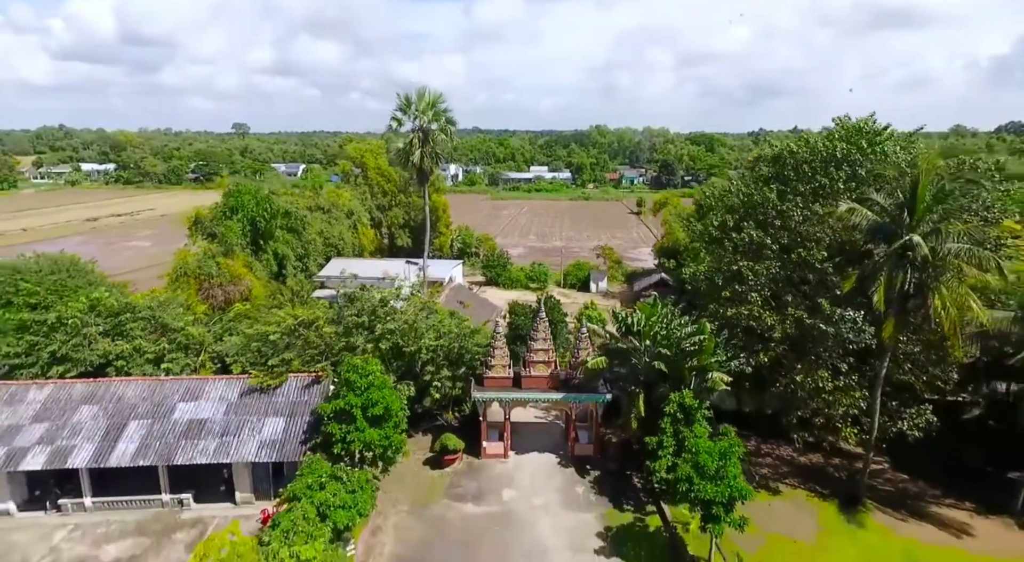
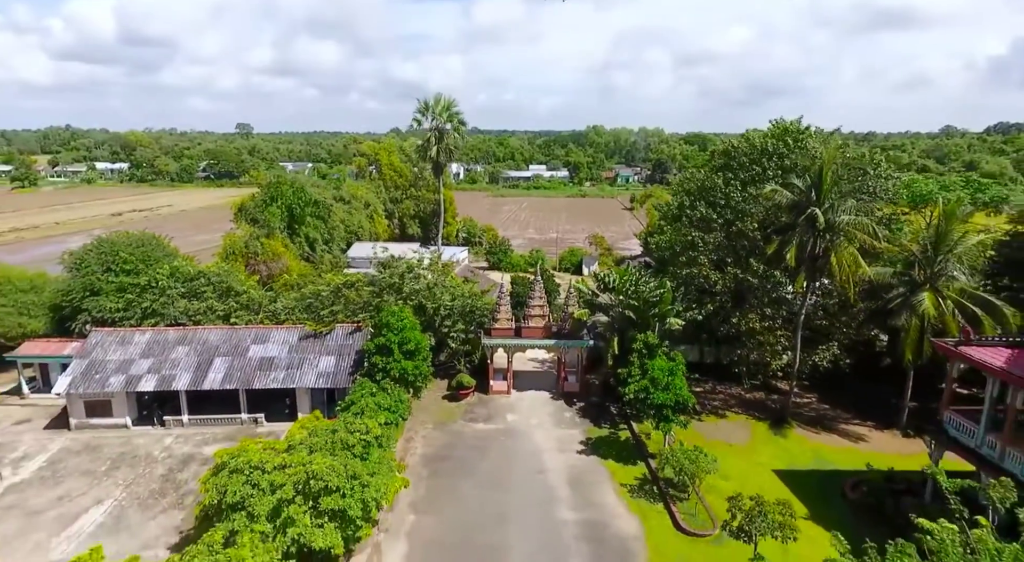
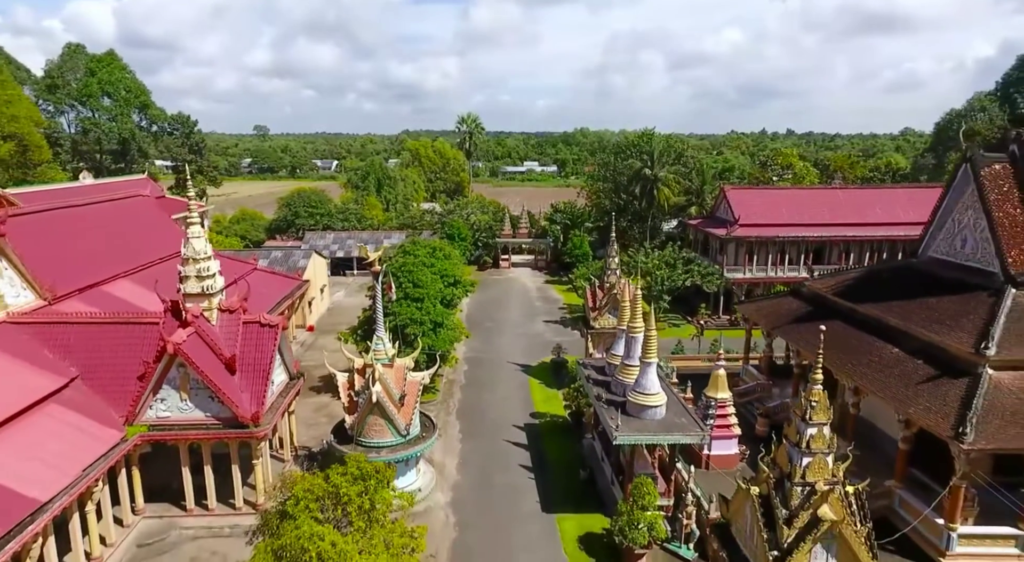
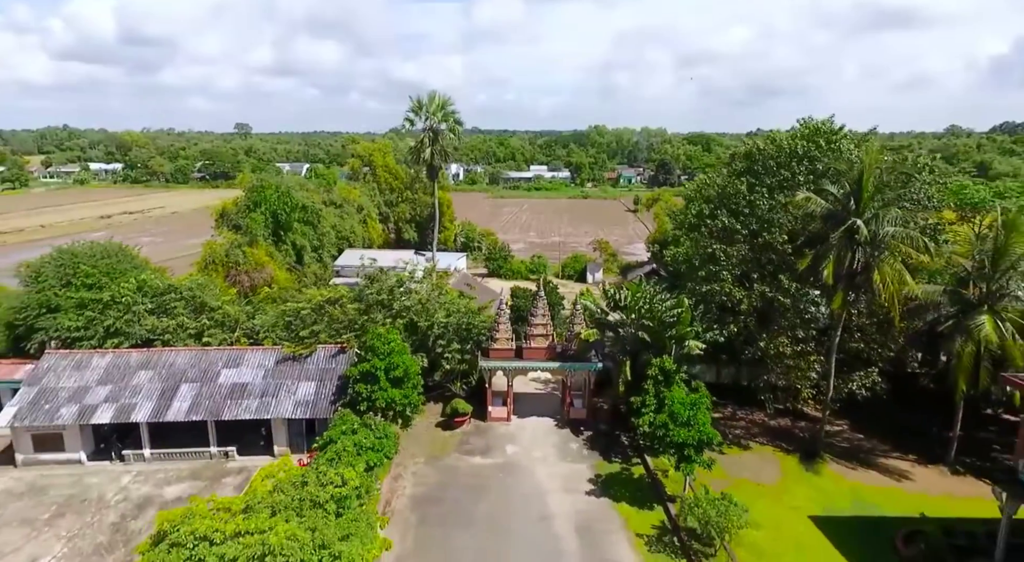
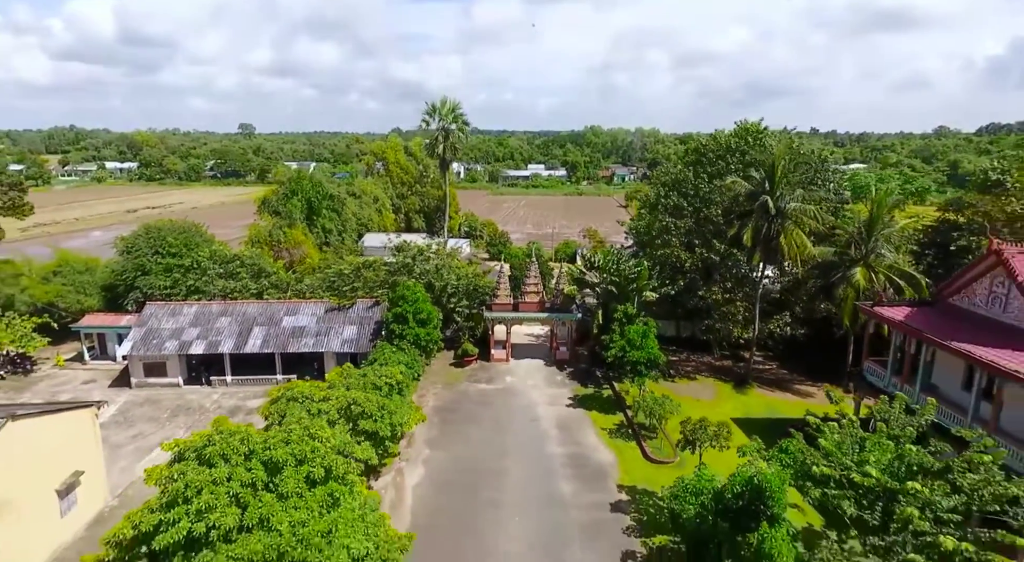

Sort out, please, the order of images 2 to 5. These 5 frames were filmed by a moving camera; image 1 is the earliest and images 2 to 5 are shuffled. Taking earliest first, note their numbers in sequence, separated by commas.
4, 2, 5, 3
